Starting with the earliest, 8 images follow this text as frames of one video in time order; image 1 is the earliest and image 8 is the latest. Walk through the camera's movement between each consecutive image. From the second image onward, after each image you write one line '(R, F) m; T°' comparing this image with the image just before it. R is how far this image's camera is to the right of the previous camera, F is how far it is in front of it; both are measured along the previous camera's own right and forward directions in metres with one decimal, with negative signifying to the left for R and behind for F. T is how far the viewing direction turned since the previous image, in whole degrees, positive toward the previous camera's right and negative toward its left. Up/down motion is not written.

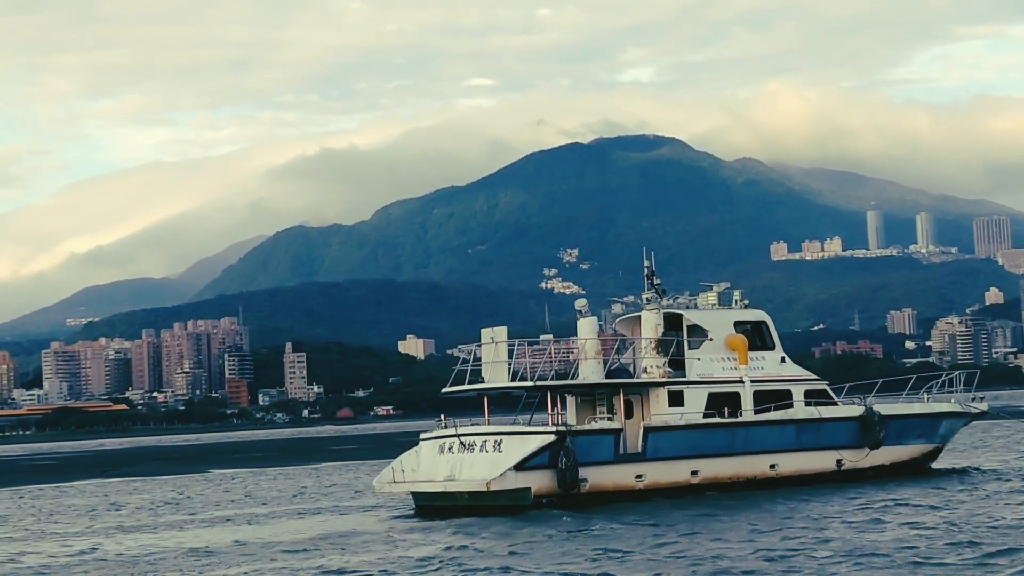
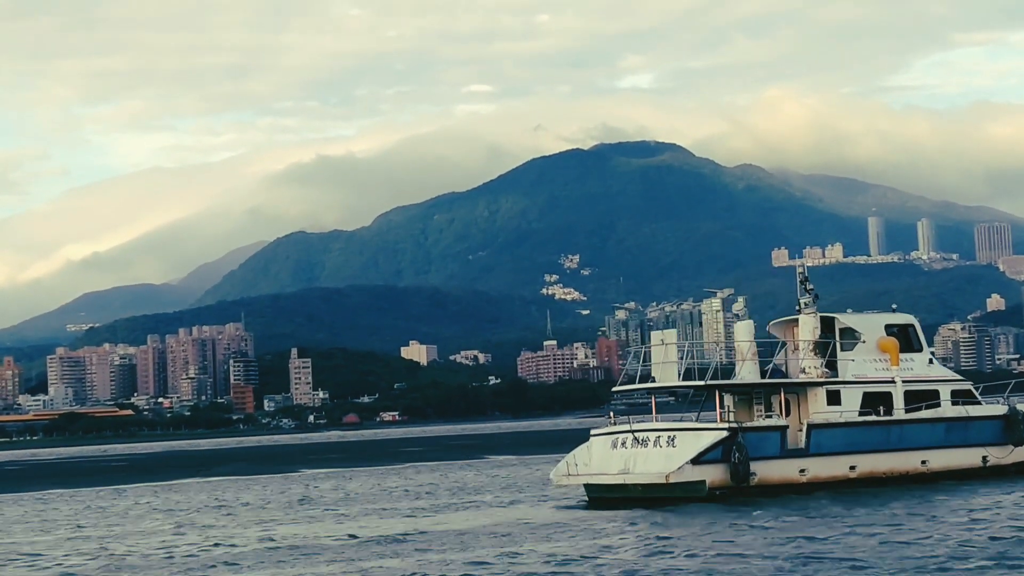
(-1.7, -0.9) m; 0°
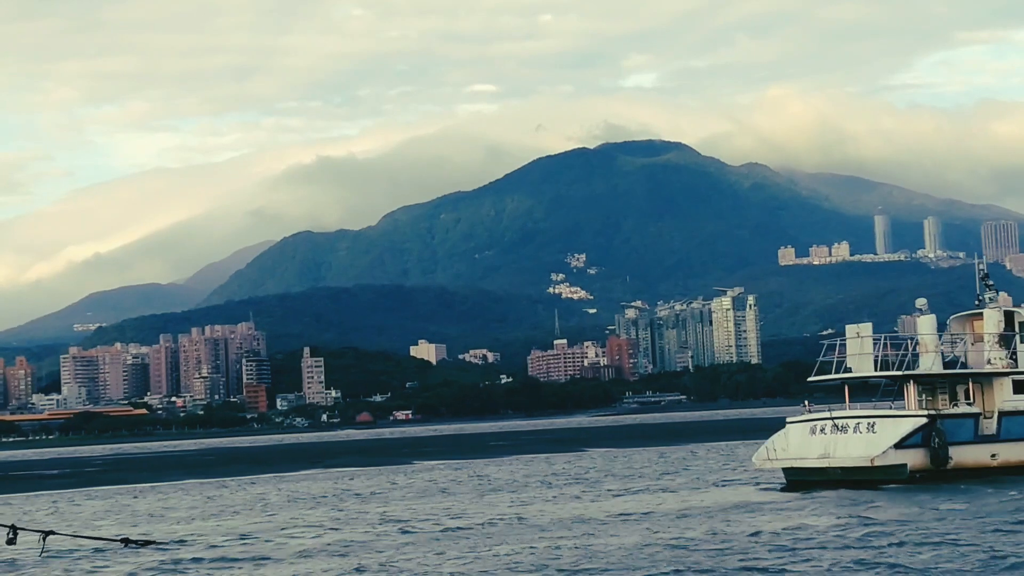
(-2.2, -0.9) m; 0°
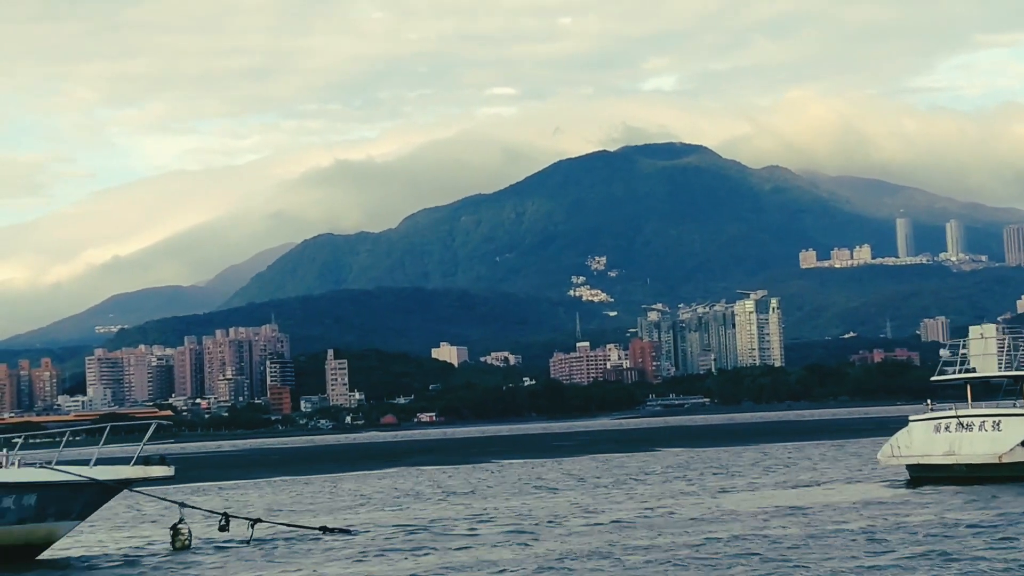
(-1.3, -0.5) m; -1°
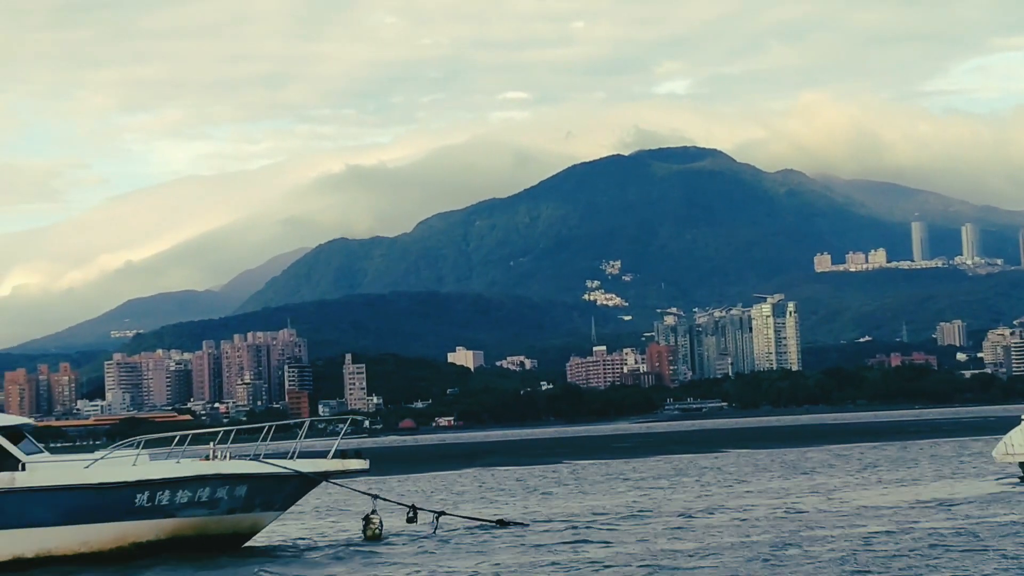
(-1.3, -0.5) m; 0°
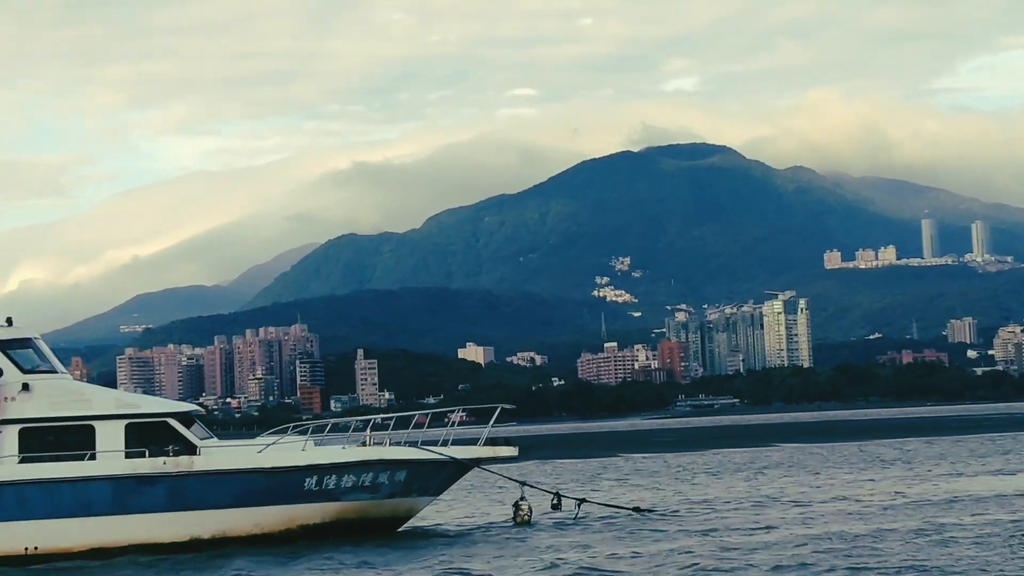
(-1.2, -0.4) m; 0°
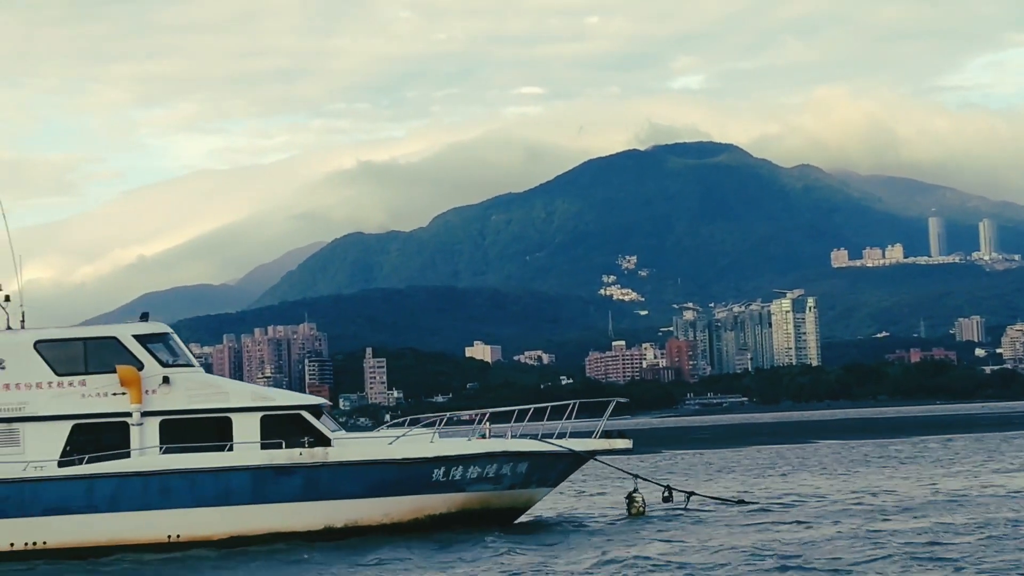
(-0.7, -0.3) m; 0°
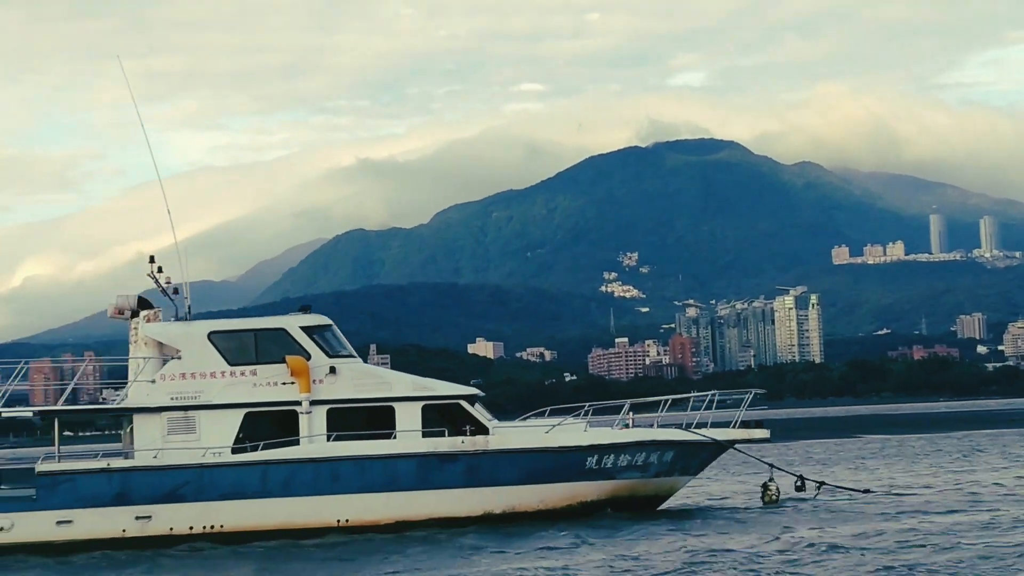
(-1.4, -0.4) m; 0°
